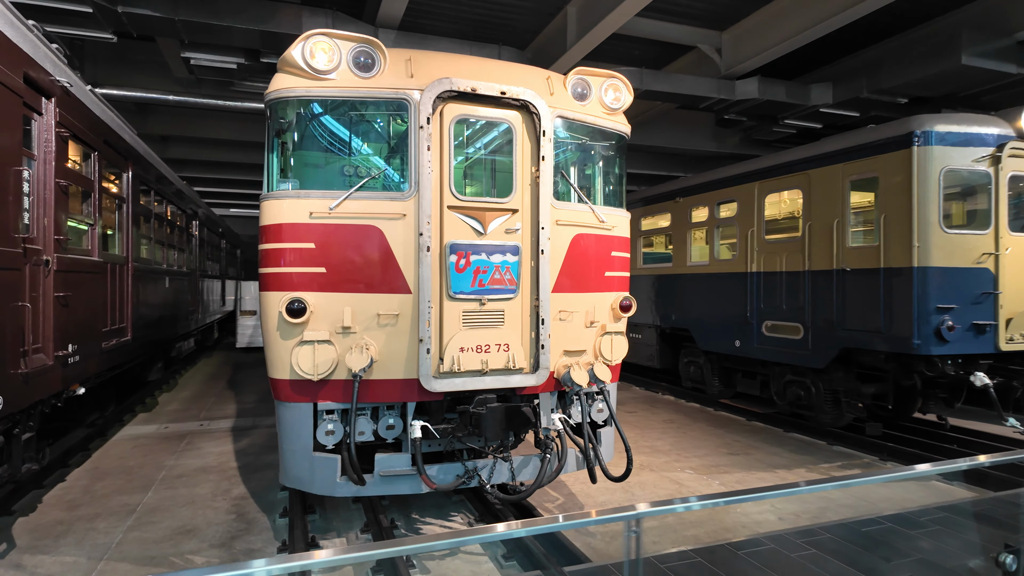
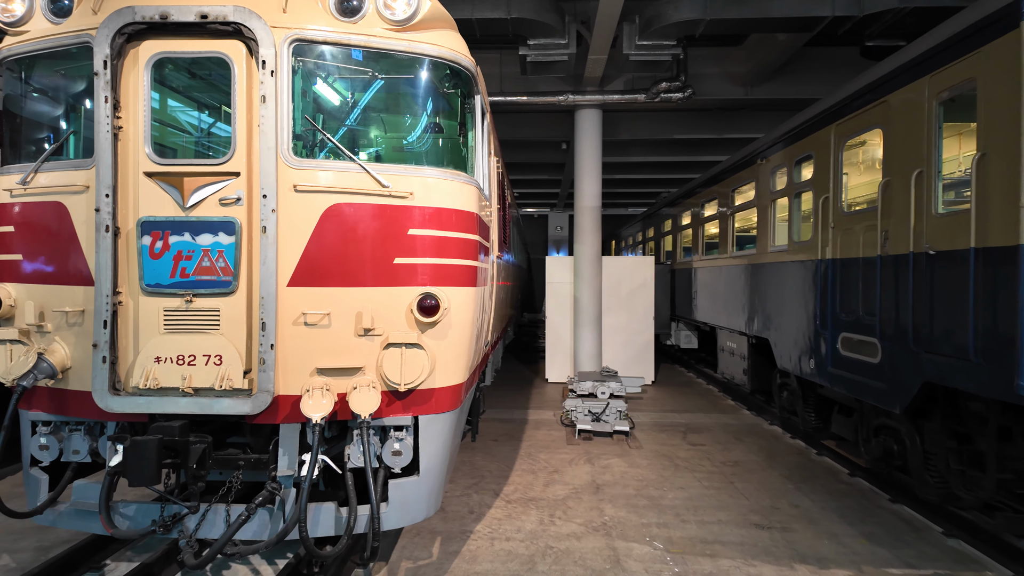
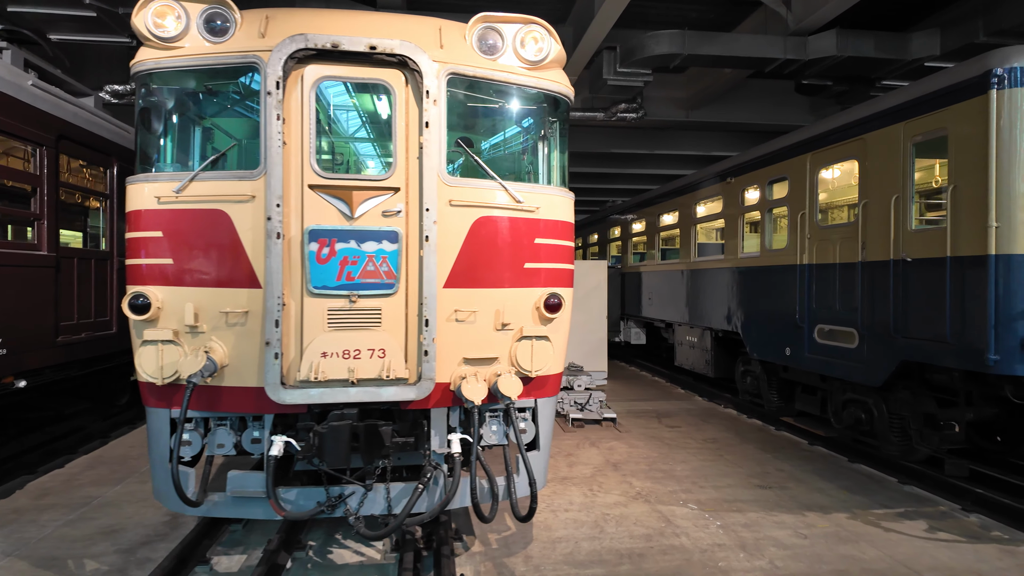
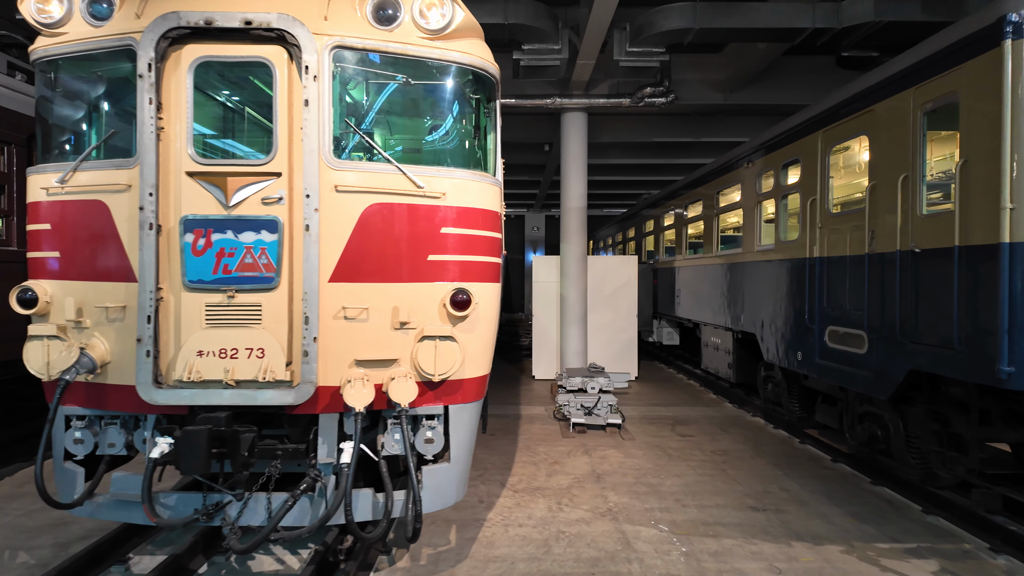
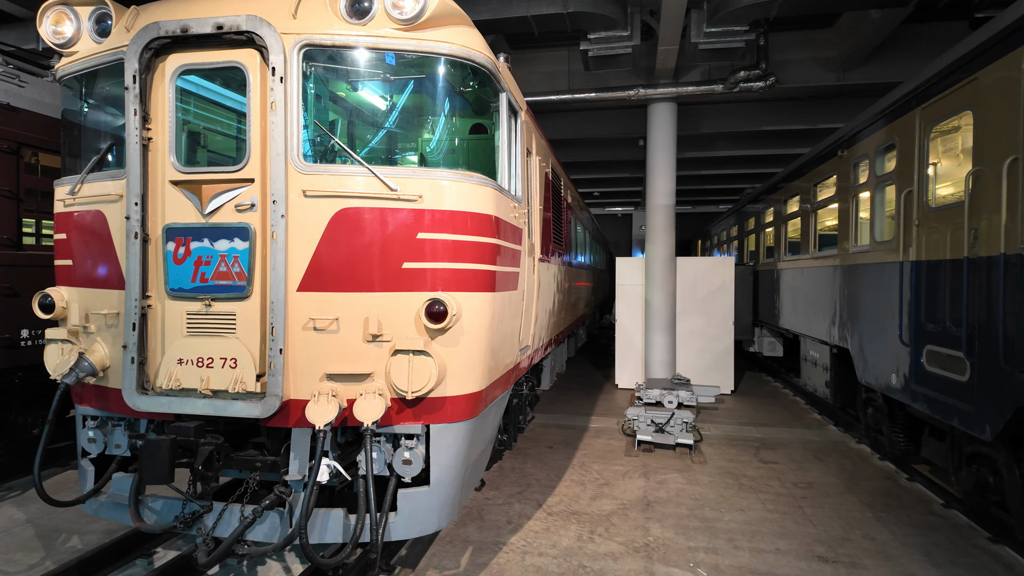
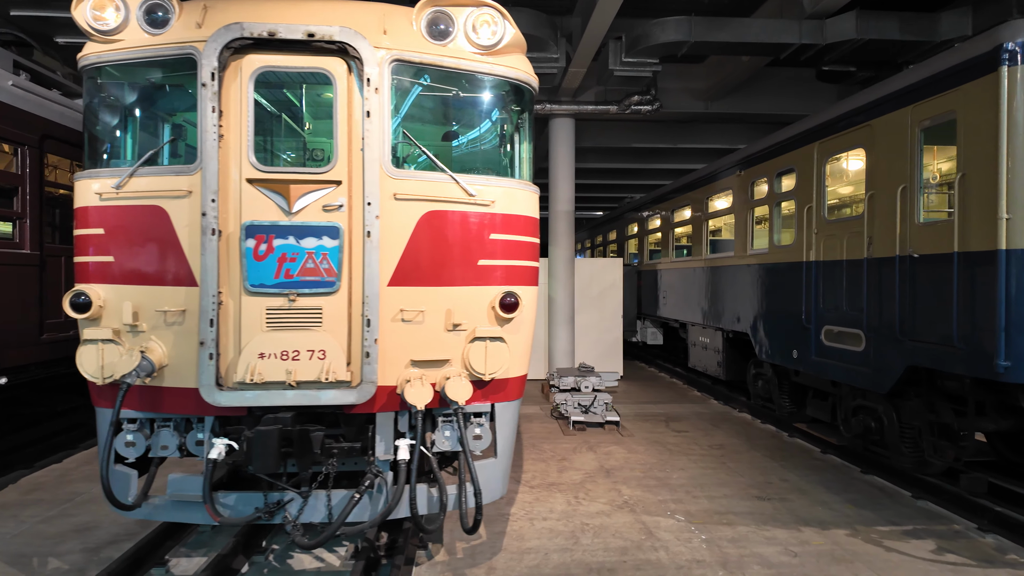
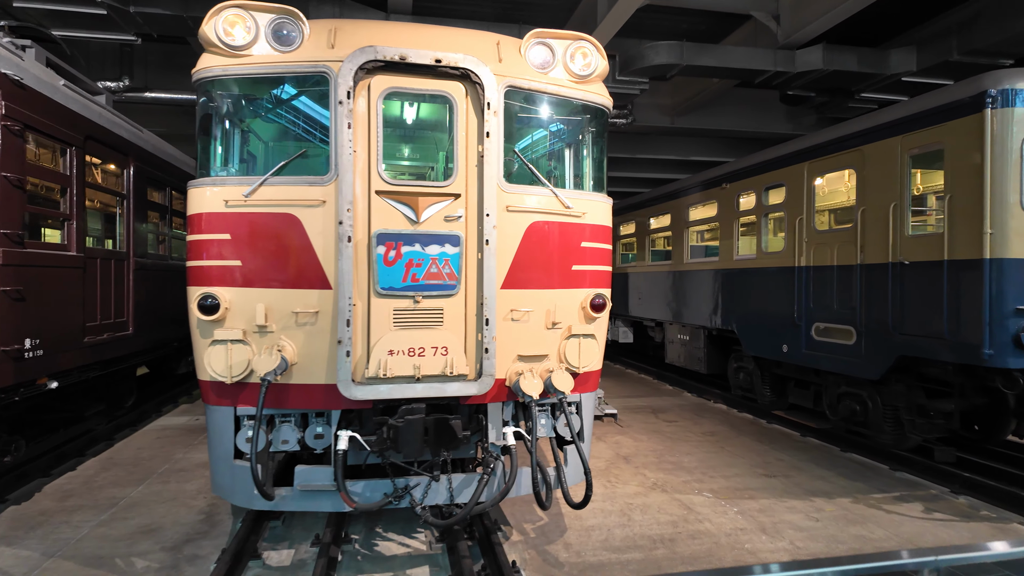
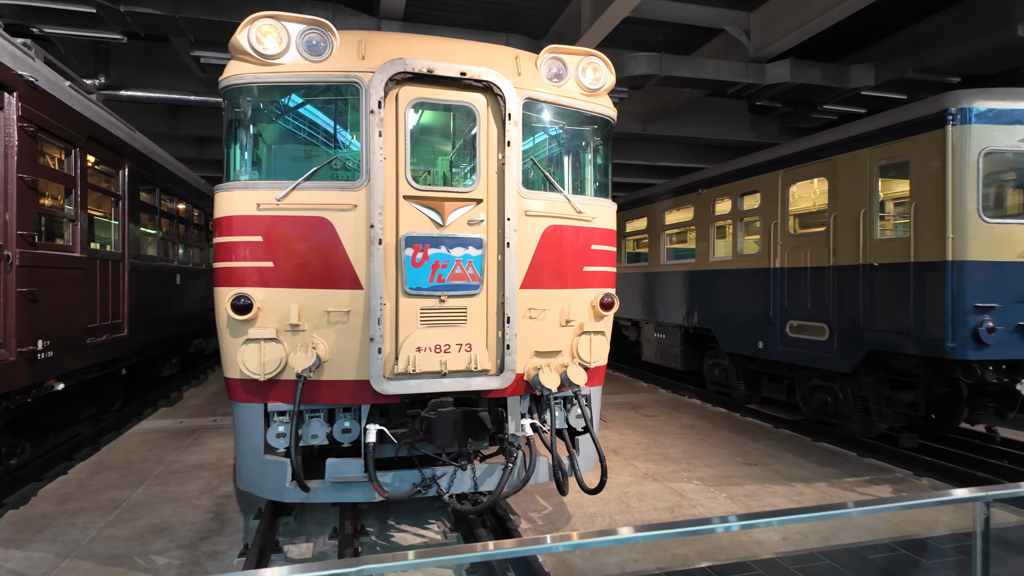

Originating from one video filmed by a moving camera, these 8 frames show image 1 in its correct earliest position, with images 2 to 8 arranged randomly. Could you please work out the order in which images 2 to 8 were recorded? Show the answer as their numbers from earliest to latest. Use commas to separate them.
8, 7, 3, 6, 4, 2, 5
